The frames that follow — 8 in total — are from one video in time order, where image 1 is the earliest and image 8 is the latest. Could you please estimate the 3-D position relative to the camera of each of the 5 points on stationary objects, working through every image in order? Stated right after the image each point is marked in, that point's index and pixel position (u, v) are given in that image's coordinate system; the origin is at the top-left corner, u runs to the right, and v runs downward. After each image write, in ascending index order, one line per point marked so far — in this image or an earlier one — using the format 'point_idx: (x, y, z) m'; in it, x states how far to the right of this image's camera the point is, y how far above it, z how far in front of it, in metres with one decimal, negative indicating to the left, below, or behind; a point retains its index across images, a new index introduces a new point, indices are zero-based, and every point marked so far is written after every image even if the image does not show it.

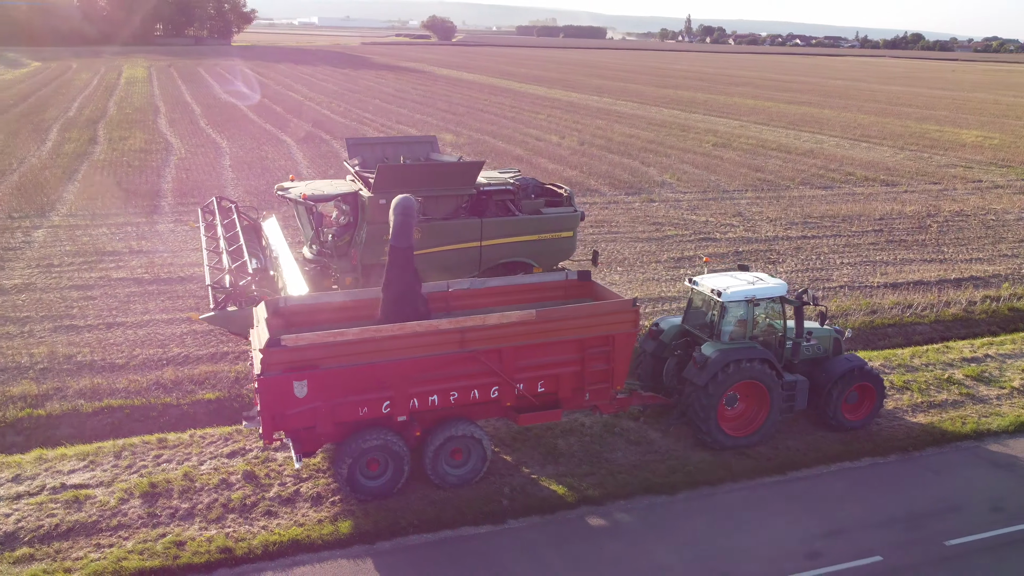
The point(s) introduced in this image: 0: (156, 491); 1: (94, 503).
0: (-3.5, -2.0, +8.0) m
1: (-4.0, -2.1, +7.8) m
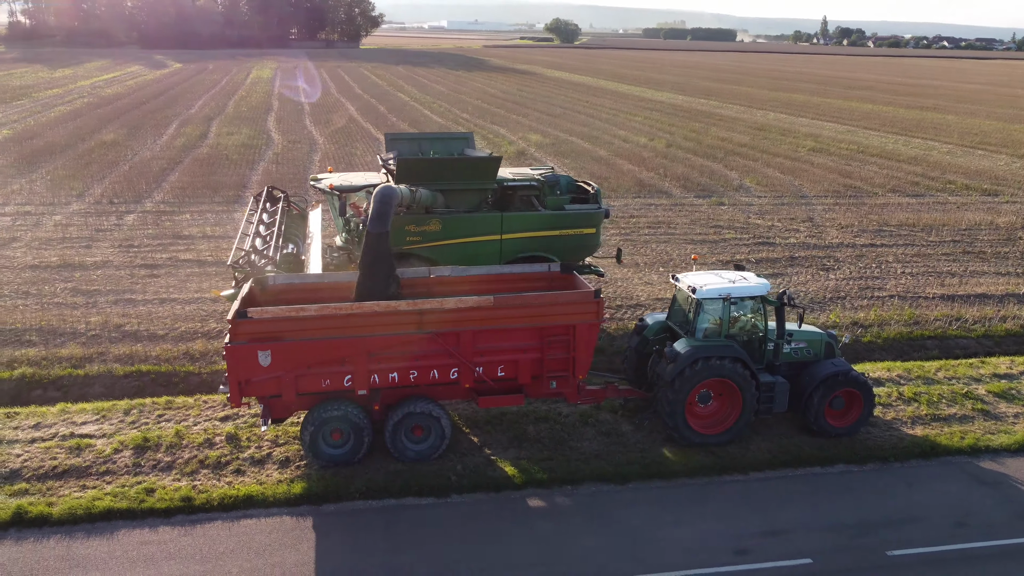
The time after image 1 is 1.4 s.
0: (-4.0, -1.7, +8.9) m
1: (-4.5, -1.8, +8.7) m
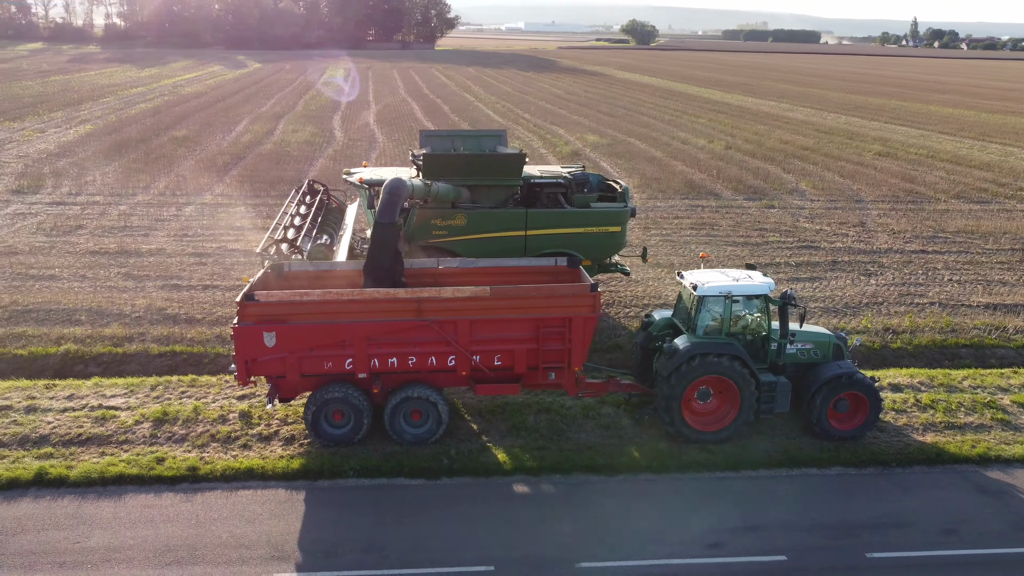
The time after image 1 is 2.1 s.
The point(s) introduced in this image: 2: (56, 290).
0: (-4.0, -1.5, +9.4) m
1: (-4.6, -1.5, +9.3) m
2: (-8.1, 0.0, +14.4) m
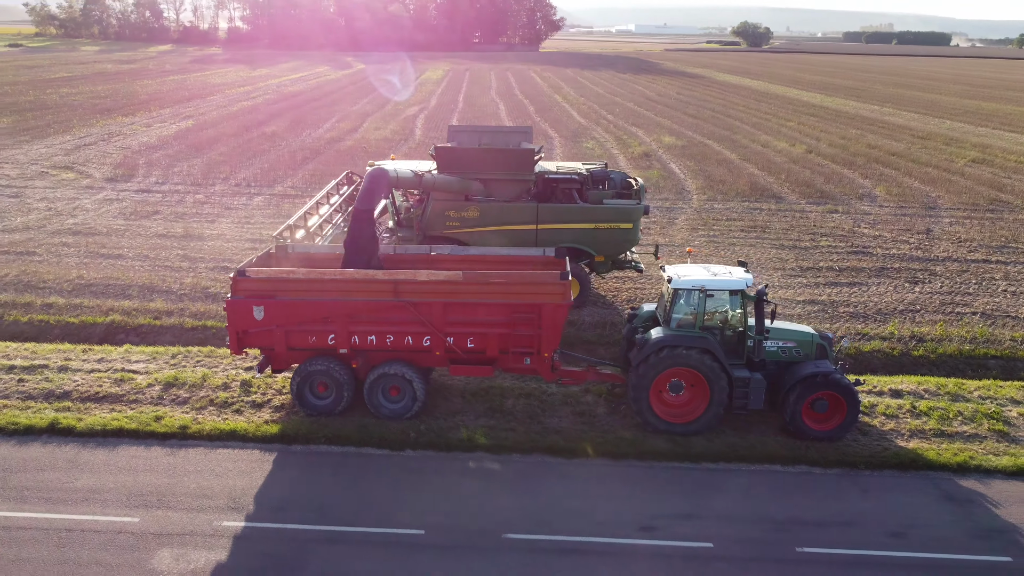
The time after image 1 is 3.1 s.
0: (-4.3, -1.2, +10.3) m
1: (-4.8, -1.2, +10.3) m
2: (-7.7, +0.4, +15.8) m
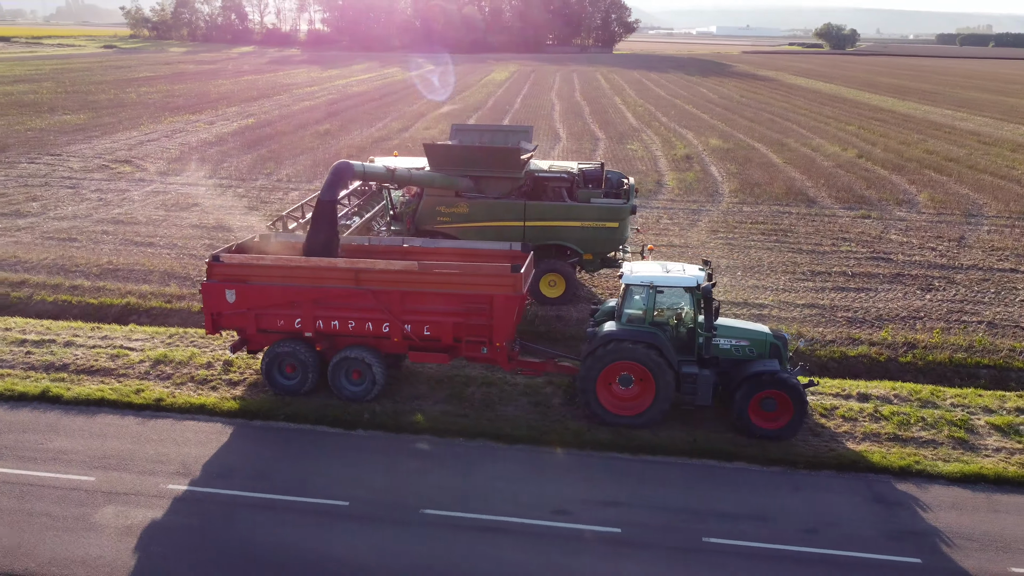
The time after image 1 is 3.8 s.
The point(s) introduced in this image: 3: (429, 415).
0: (-4.7, -1.0, +11.1) m
1: (-5.3, -1.0, +11.1) m
2: (-7.6, +0.7, +16.8) m
3: (-1.0, -1.5, +9.7) m
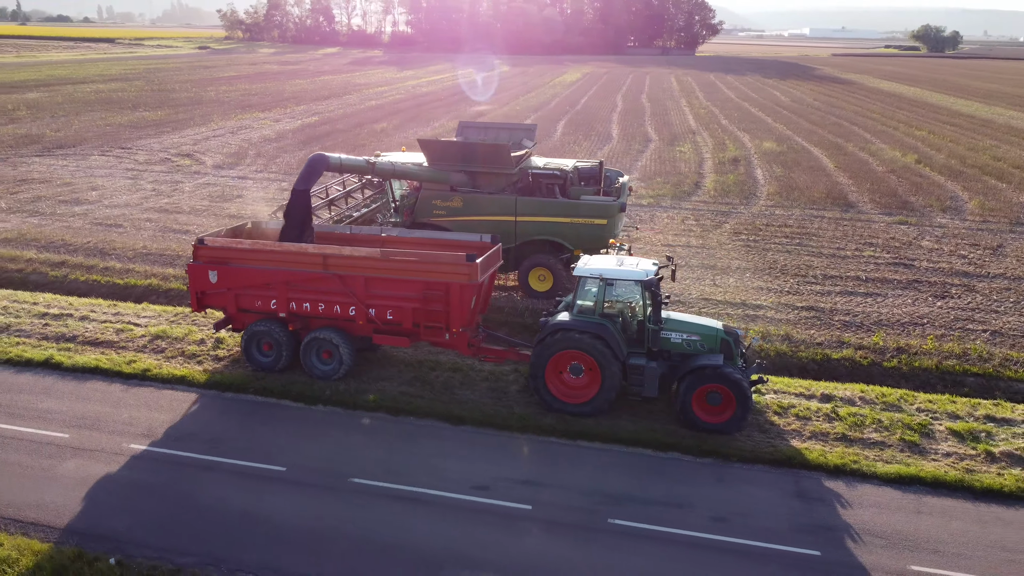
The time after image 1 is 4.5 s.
0: (-5.1, -0.7, +11.9) m
1: (-5.7, -0.7, +12.0) m
2: (-7.3, +1.0, +17.9) m
3: (-1.6, -1.4, +10.2) m
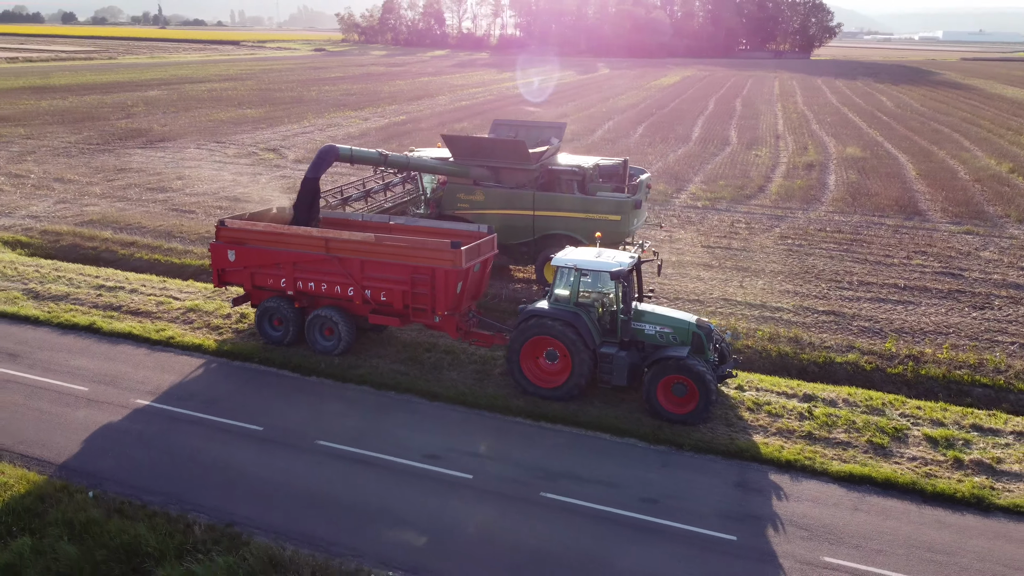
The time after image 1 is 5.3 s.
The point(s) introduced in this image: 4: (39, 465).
0: (-5.1, -0.3, +13.1) m
1: (-5.6, -0.3, +13.2) m
2: (-6.5, +1.4, +19.3) m
3: (-1.8, -1.1, +10.9) m
4: (-4.9, -1.8, +8.3) m
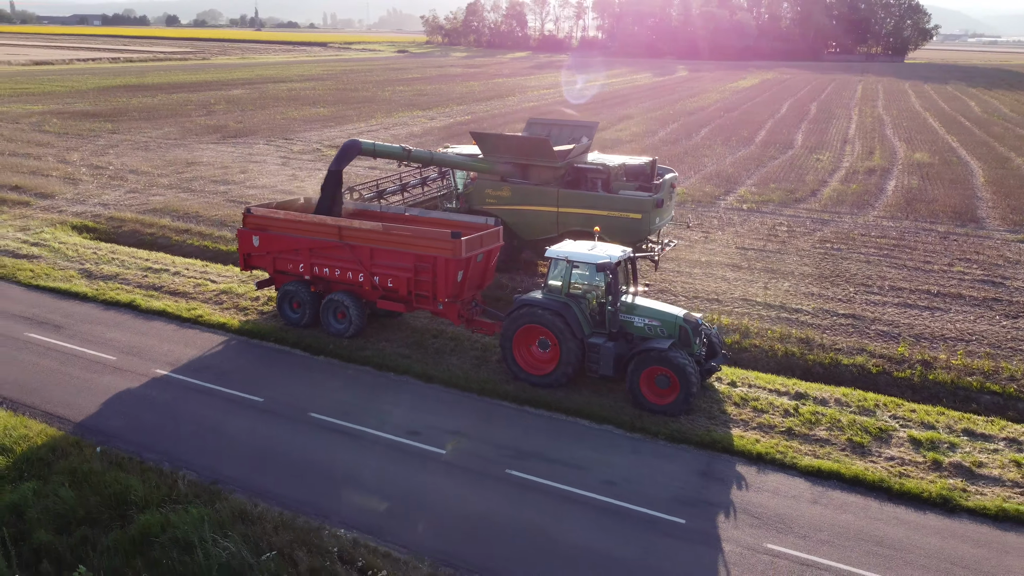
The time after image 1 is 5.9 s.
0: (-4.9, -0.1, +14.0) m
1: (-5.4, 0.0, +14.2) m
2: (-5.6, +1.7, +20.3) m
3: (-1.8, -0.9, +11.5) m
4: (-5.2, -1.5, +9.2) m
